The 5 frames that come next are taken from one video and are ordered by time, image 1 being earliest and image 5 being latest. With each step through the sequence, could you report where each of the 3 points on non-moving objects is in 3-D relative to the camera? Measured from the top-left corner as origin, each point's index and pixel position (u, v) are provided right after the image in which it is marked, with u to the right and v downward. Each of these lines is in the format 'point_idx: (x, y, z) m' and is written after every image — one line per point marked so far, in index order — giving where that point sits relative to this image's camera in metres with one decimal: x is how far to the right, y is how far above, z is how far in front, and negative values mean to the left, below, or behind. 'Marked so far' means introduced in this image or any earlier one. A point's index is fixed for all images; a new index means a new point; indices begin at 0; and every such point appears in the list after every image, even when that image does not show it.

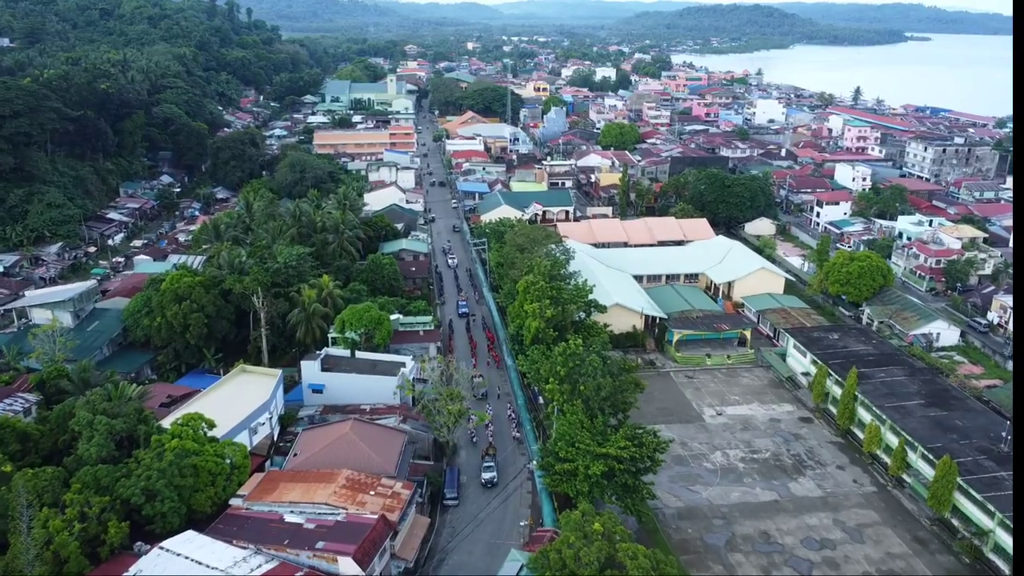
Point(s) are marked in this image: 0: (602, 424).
0: (+2.0, -3.0, +16.6) m
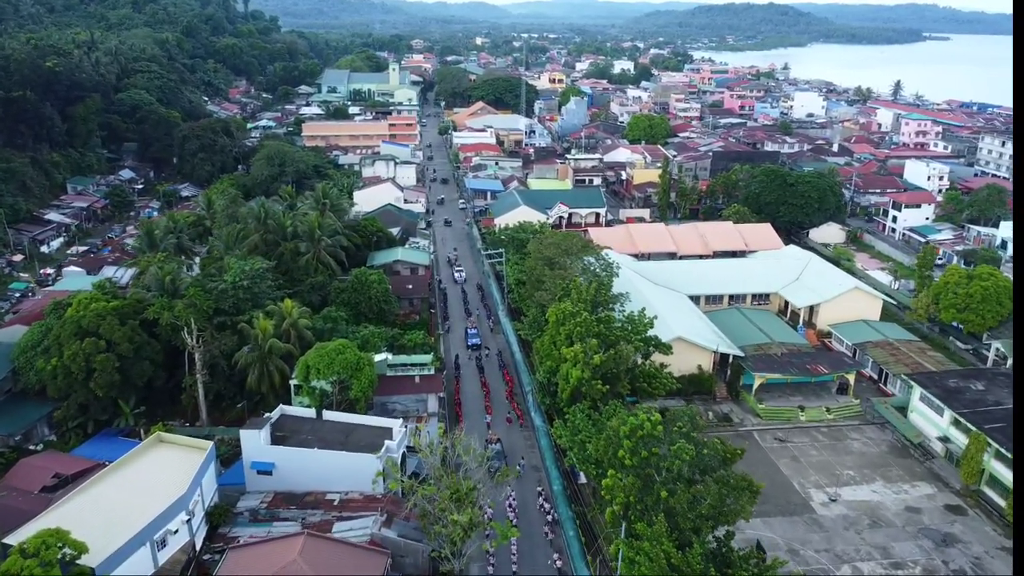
0: (+2.6, -3.7, +10.3) m
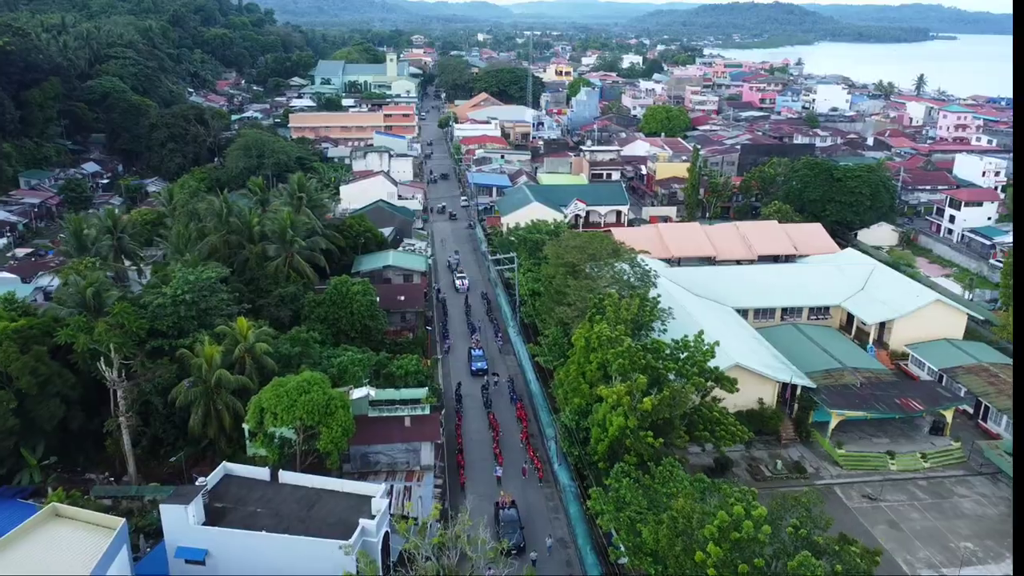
0: (+2.9, -4.0, +6.4) m
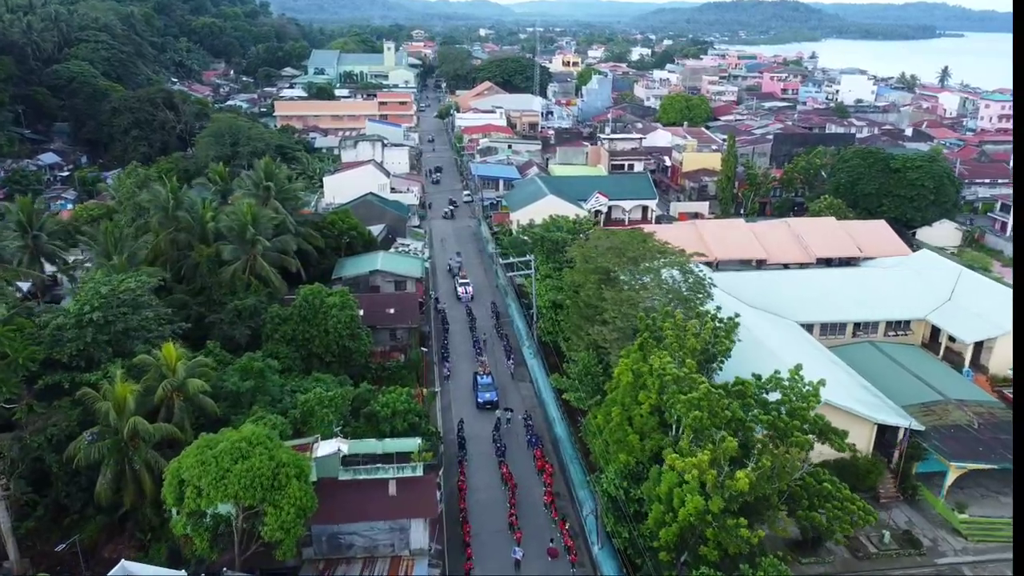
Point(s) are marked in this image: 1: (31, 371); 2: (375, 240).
0: (+3.2, -4.2, +2.8) m
1: (-6.5, -1.1, +10.1) m
2: (-3.5, +1.2, +19.0) m
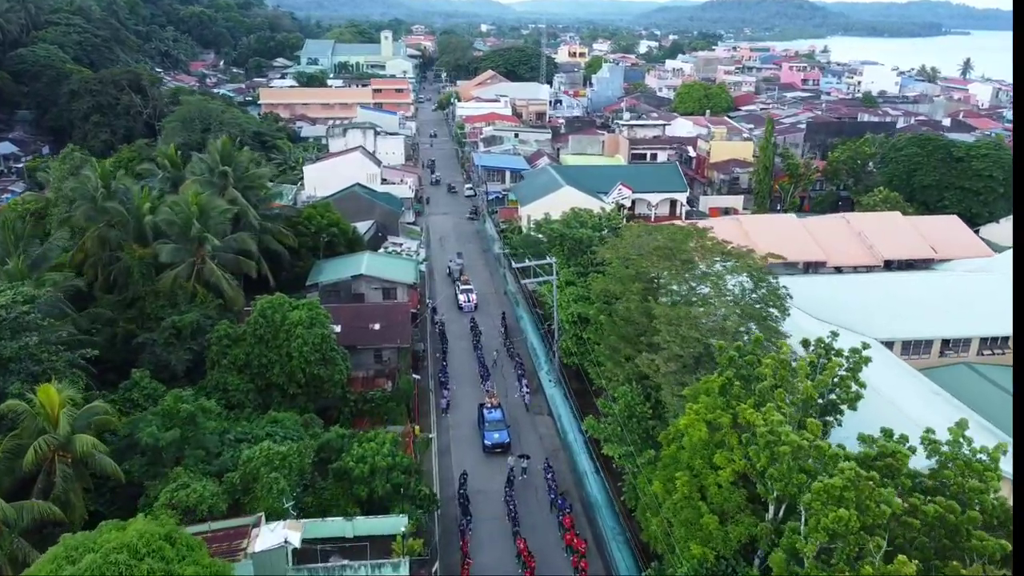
0: (+3.4, -4.4, -0.2) m
1: (-6.3, -1.2, +7.1) m
2: (-3.3, +1.0, +16.0) m
